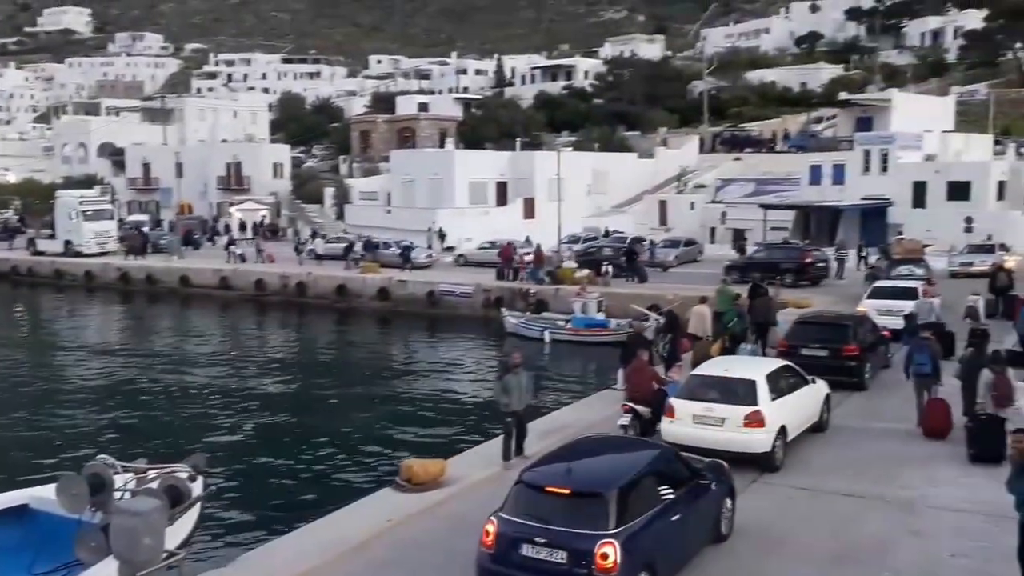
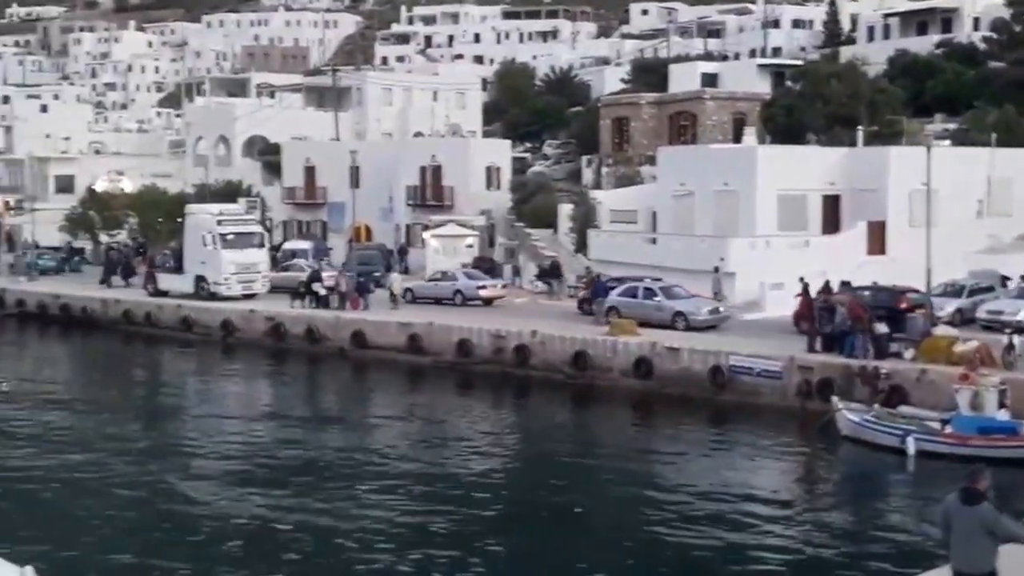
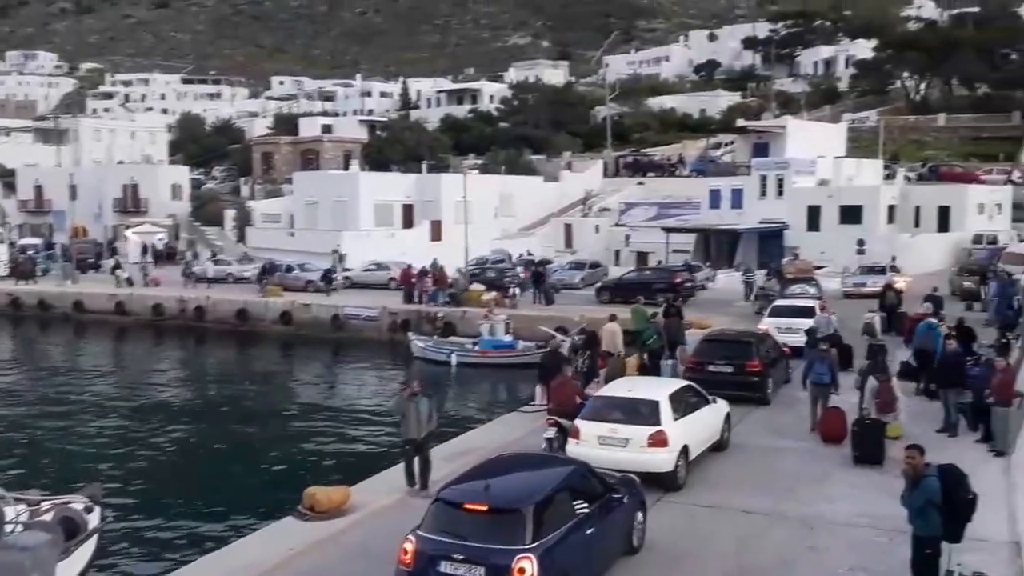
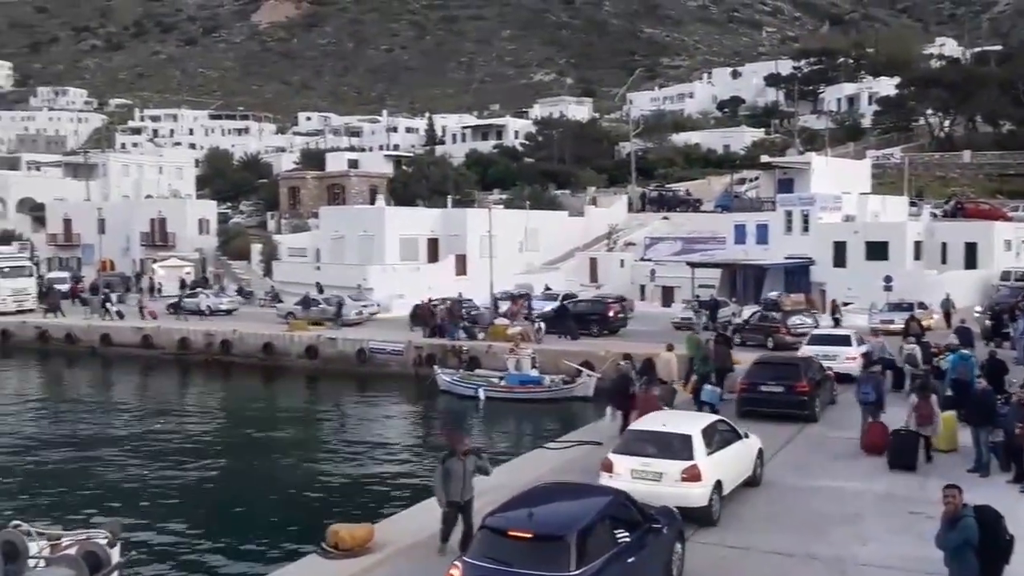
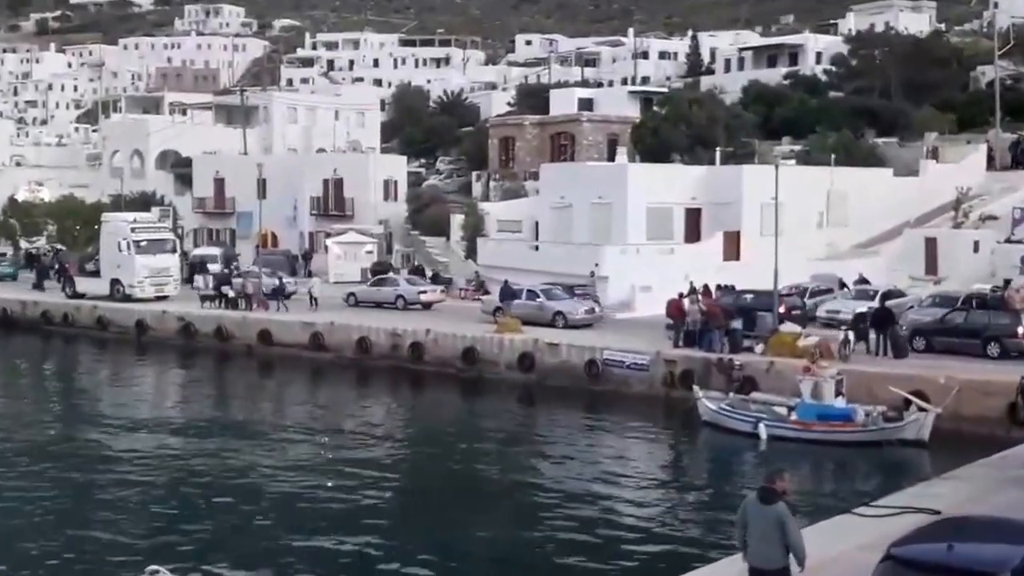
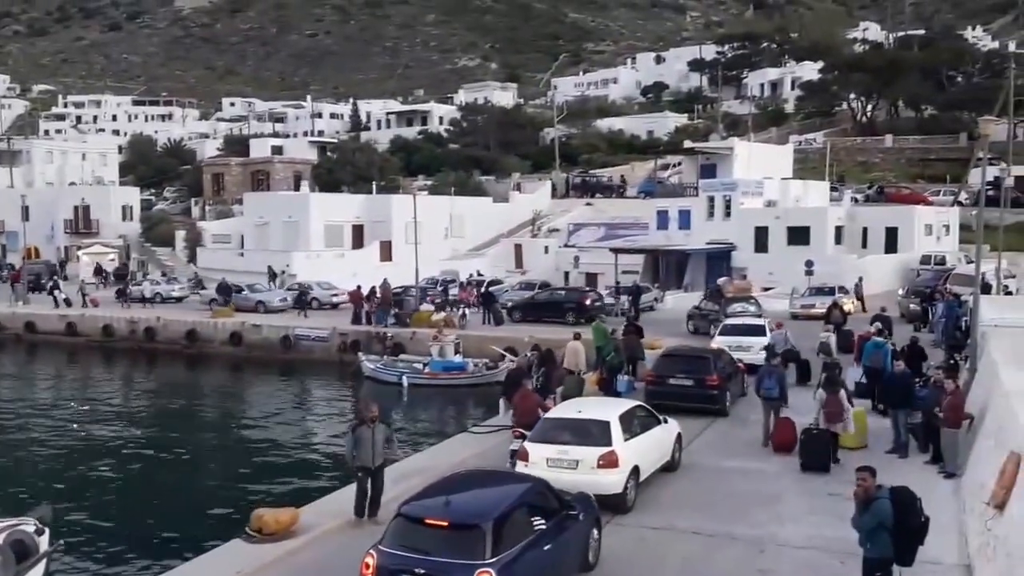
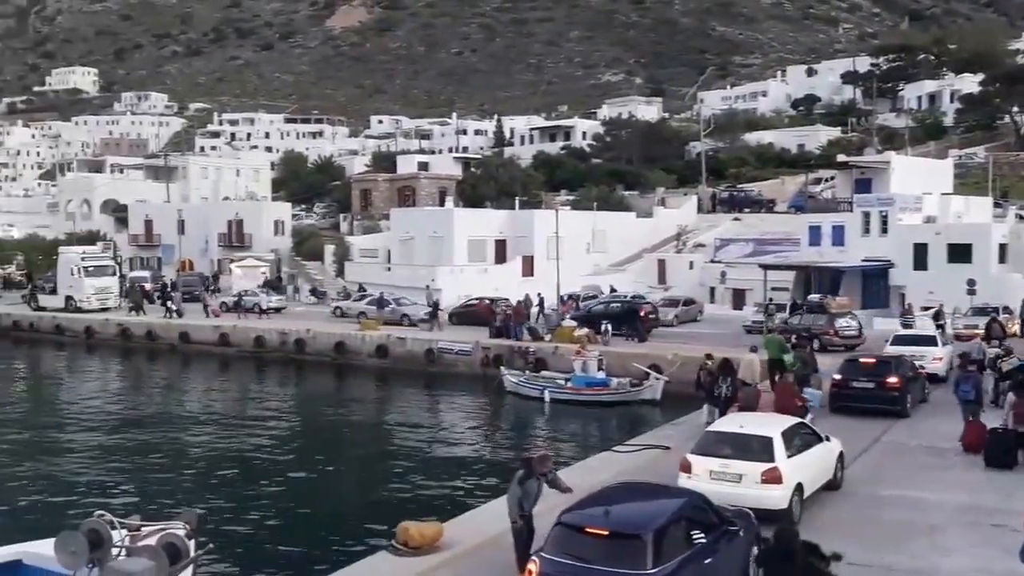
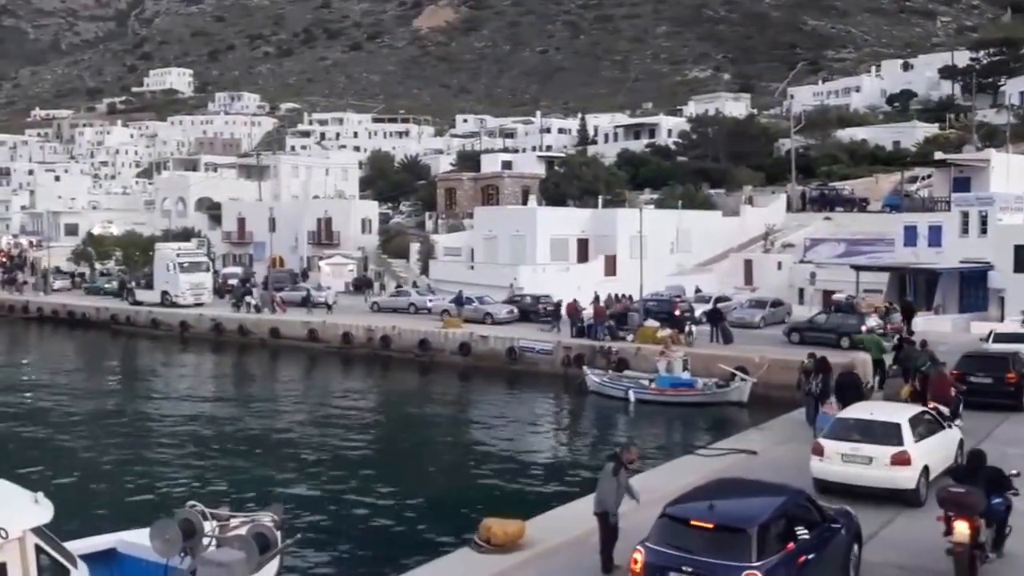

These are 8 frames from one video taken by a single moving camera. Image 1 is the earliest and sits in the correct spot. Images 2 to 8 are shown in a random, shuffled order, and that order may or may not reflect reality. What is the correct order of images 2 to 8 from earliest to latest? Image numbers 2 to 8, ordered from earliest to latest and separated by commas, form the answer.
3, 6, 4, 7, 8, 5, 2
